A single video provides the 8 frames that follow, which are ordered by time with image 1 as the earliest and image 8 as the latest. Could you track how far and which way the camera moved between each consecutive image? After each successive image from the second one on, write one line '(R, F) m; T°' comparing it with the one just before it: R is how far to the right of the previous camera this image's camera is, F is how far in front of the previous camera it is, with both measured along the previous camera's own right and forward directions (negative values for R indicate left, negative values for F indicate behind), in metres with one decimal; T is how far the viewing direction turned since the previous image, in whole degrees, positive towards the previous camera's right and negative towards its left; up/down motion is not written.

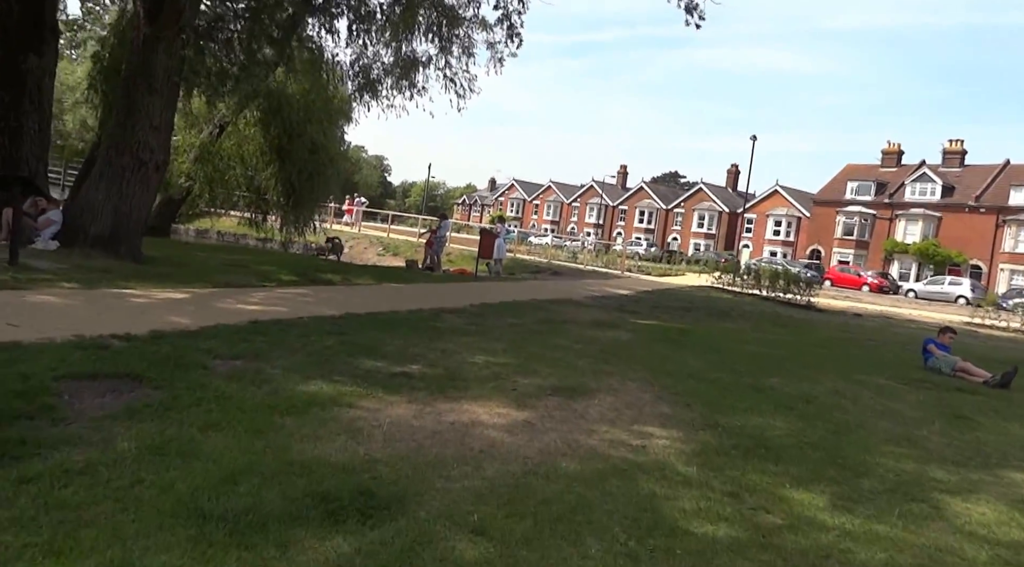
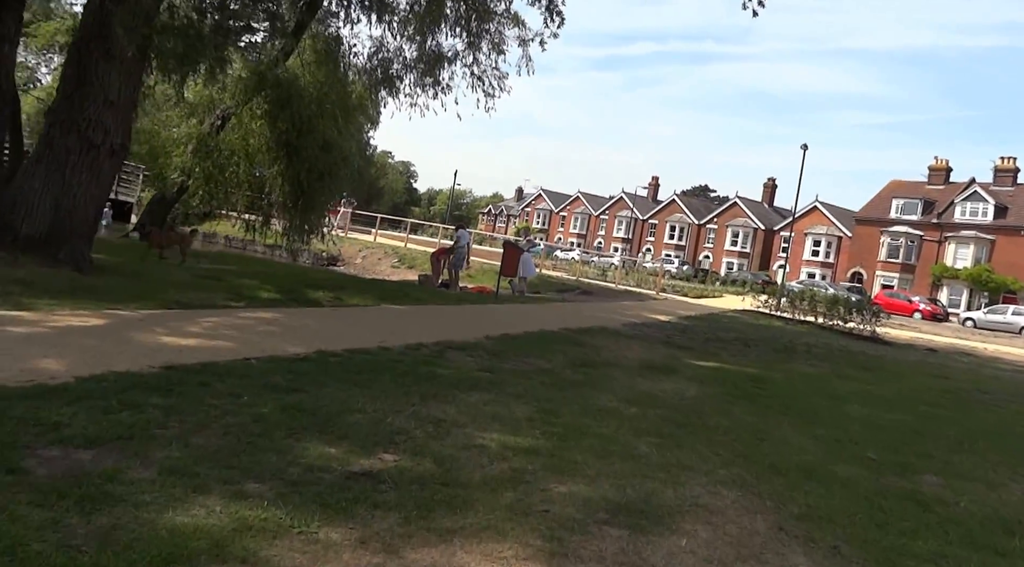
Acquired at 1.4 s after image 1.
(-0.1, +2.6) m; -2°
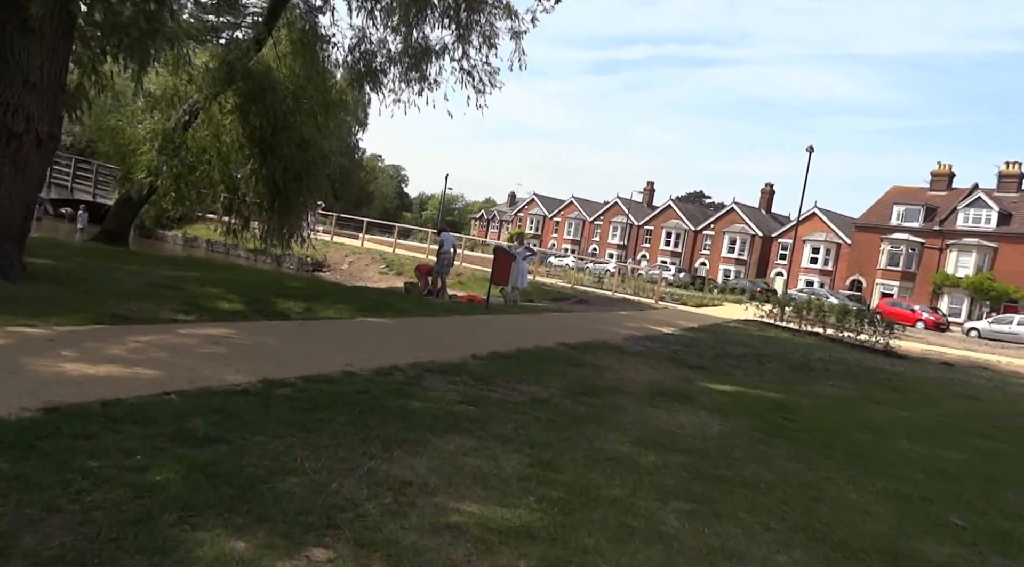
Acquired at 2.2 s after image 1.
(0.0, +1.3) m; +1°
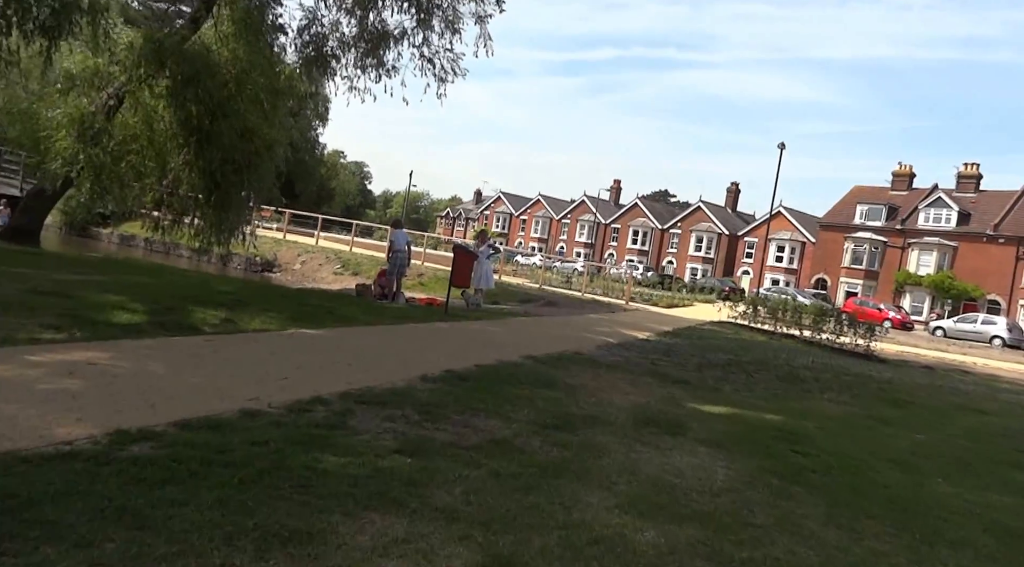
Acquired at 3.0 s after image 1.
(+0.1, +1.5) m; +2°
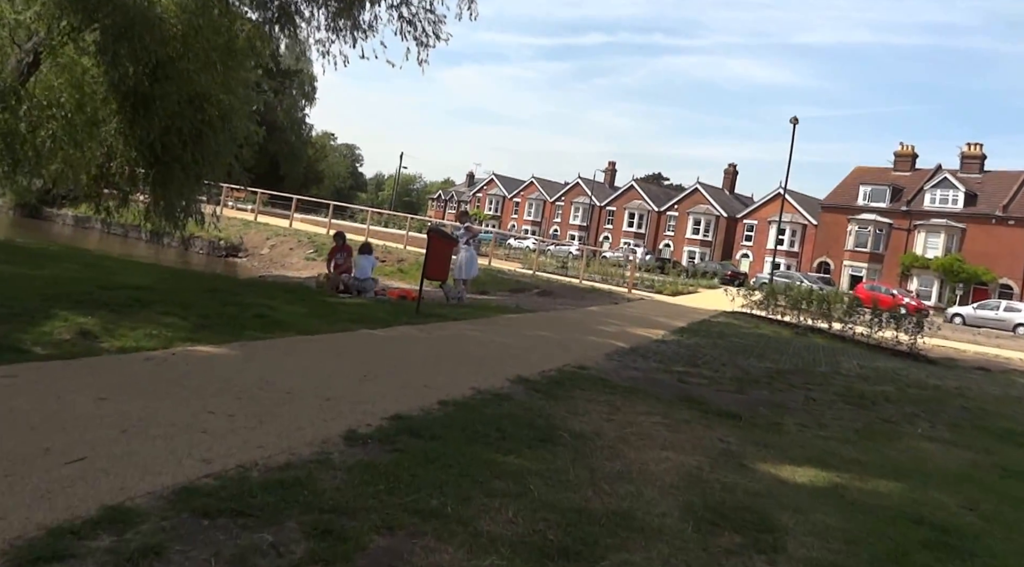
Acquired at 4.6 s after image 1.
(+0.1, +2.7) m; +1°
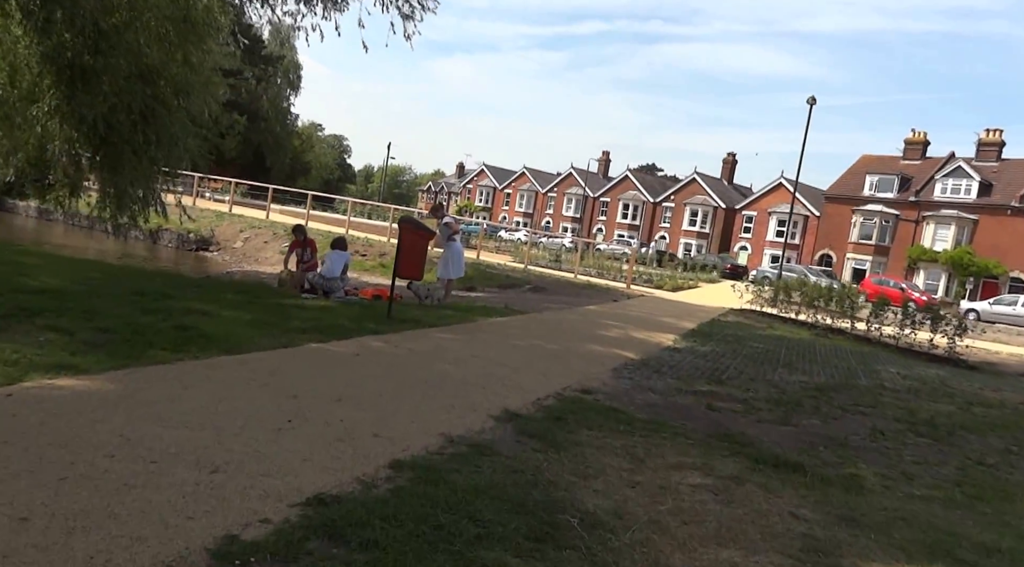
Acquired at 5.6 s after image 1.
(+0.1, +1.9) m; 0°
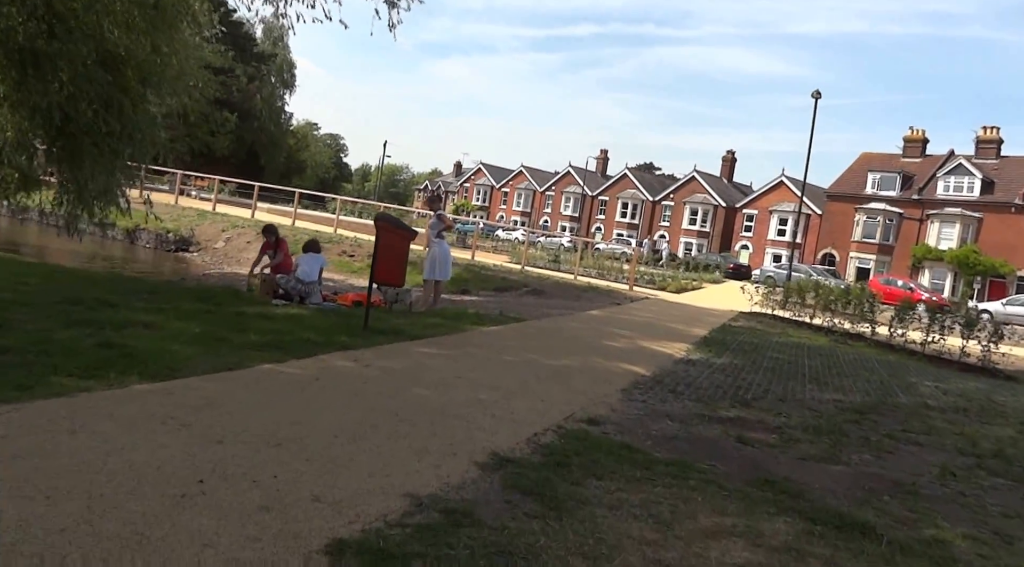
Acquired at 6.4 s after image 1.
(+0.1, +1.2) m; 0°
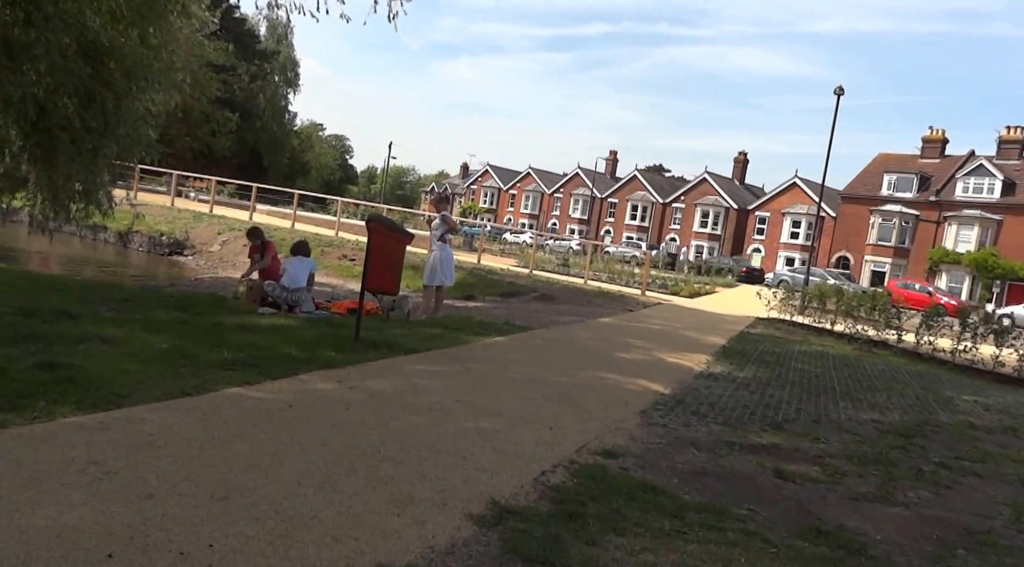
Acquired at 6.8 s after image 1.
(0.0, +0.8) m; -1°
